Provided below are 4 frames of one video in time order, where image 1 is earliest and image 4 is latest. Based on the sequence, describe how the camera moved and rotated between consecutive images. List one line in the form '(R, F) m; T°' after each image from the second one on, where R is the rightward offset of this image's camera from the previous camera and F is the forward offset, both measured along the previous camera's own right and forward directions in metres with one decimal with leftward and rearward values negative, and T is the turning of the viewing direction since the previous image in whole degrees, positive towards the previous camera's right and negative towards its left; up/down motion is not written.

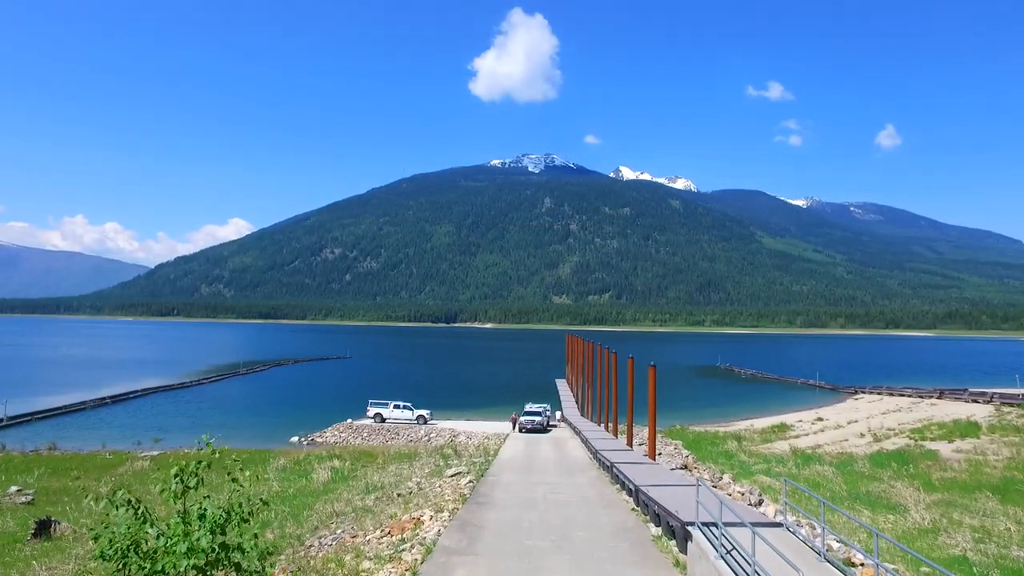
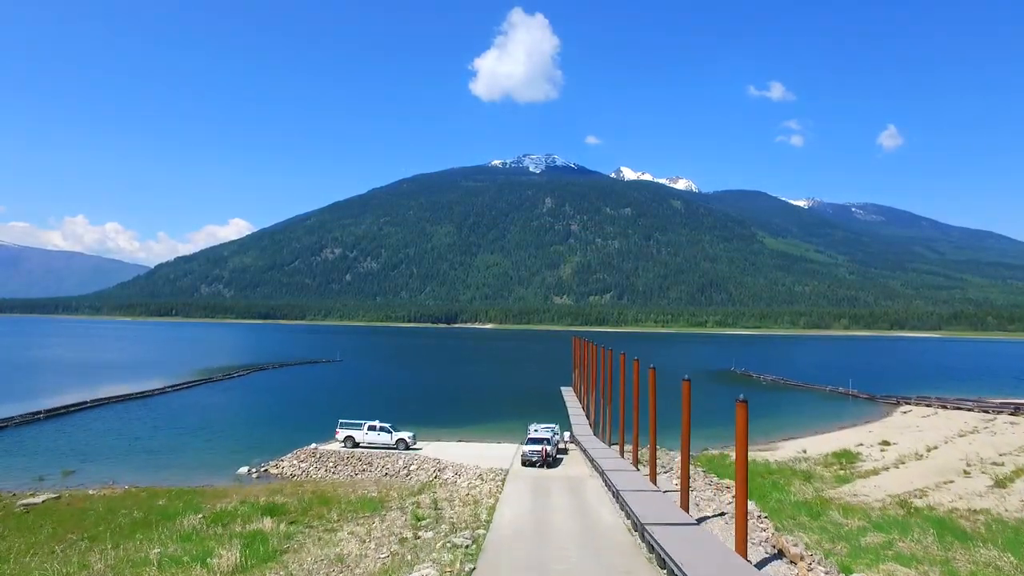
(0.0, +7.8) m; 0°
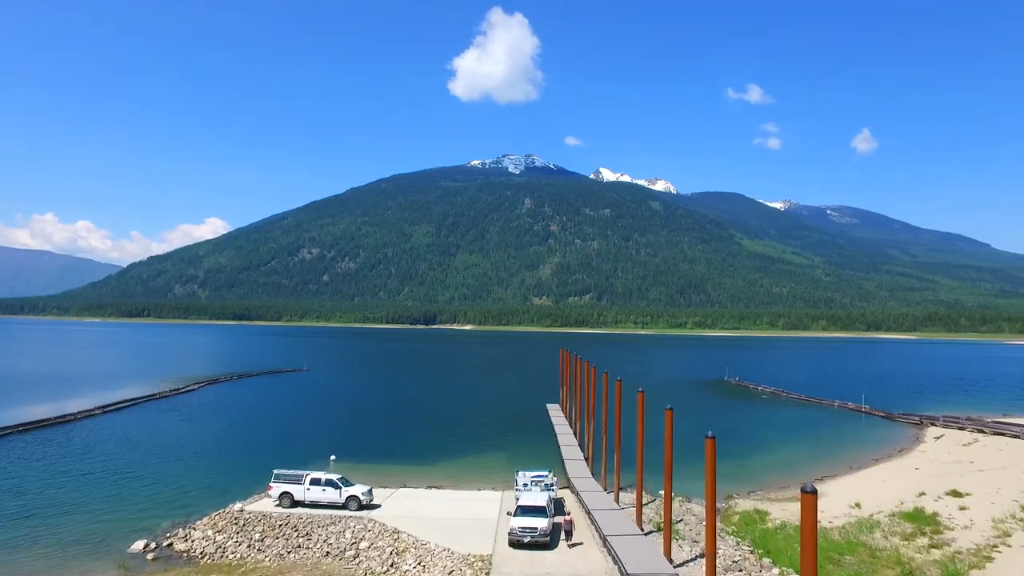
(-0.2, +7.7) m; +2°
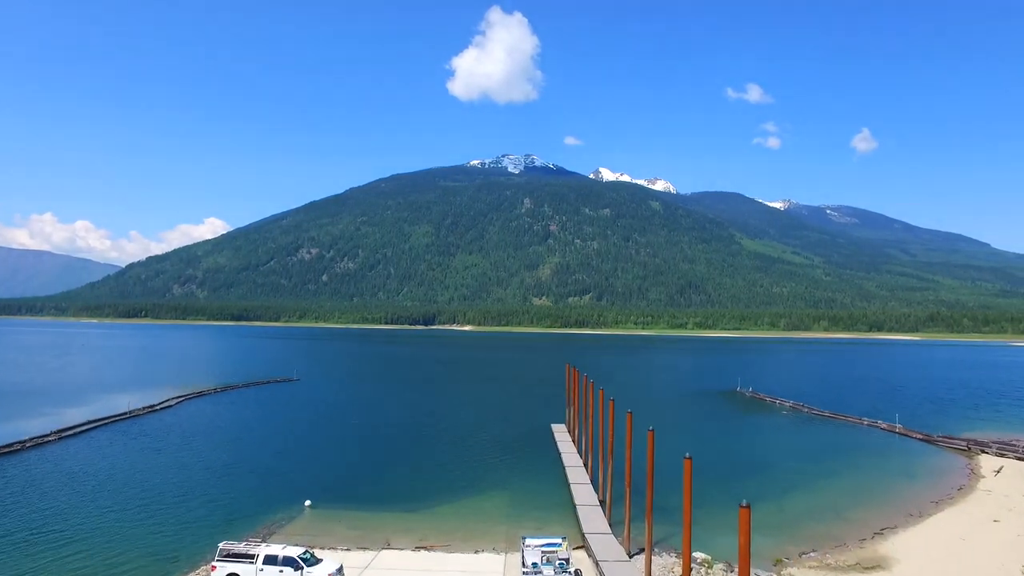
(-0.3, +5.9) m; 0°
